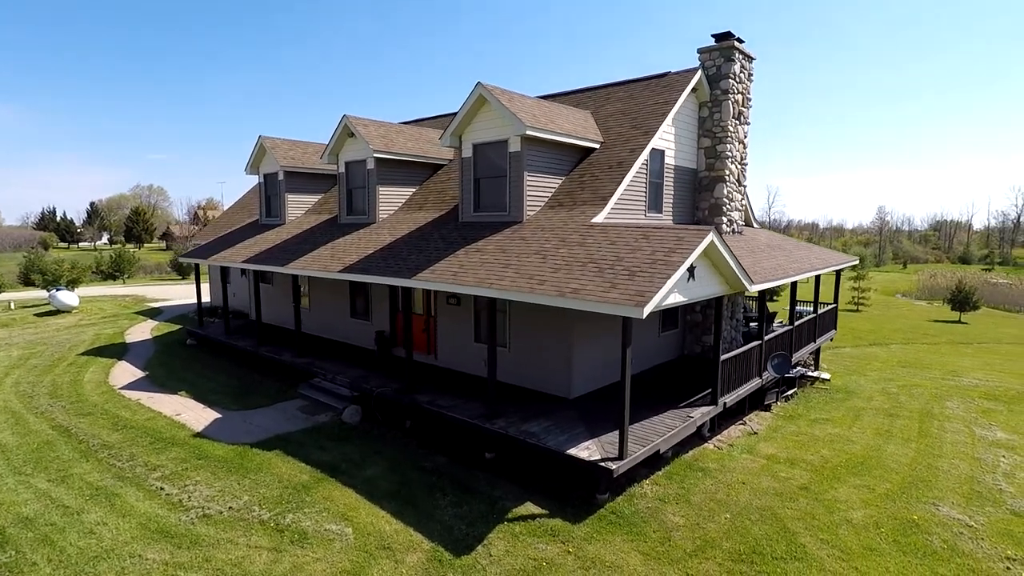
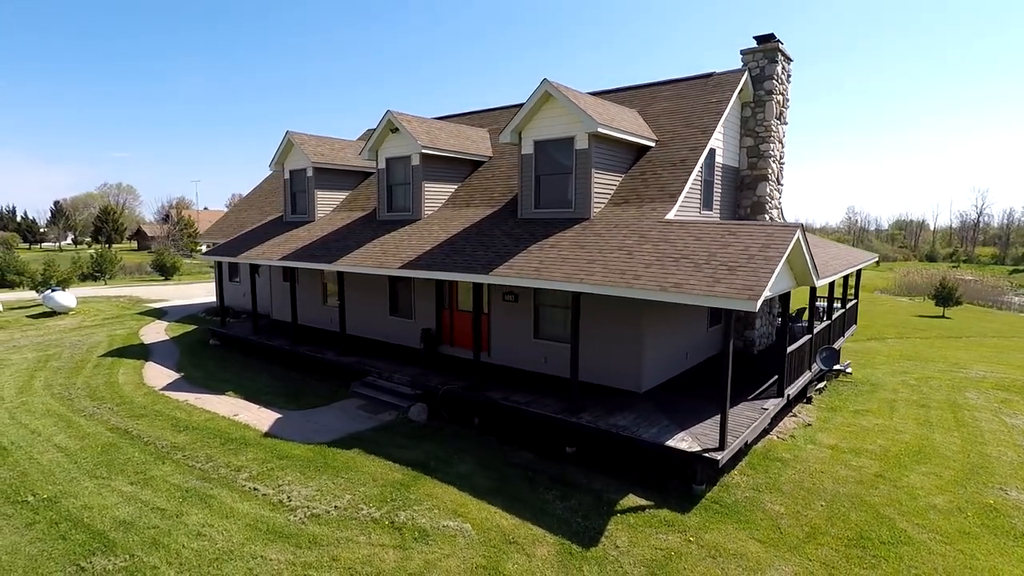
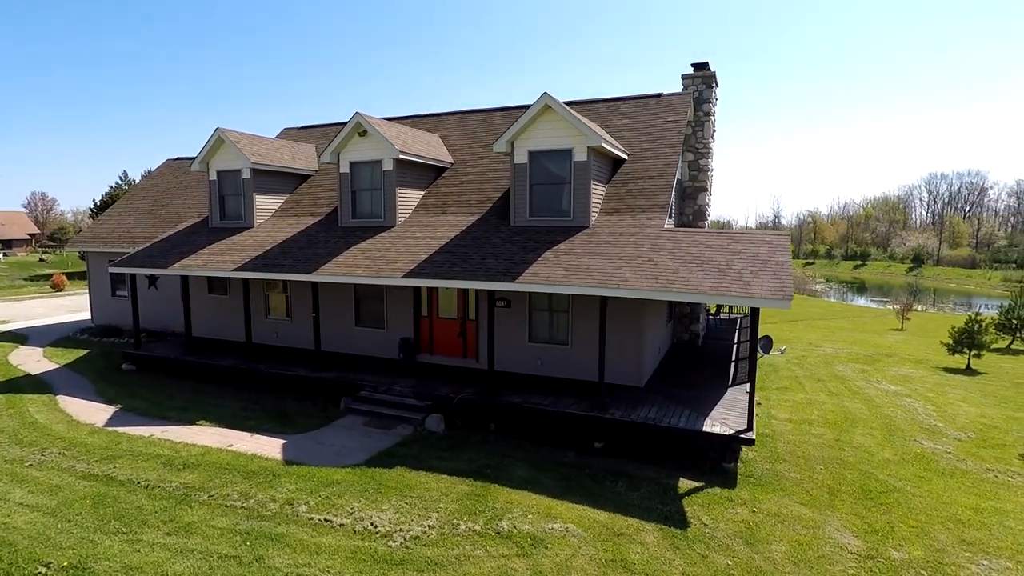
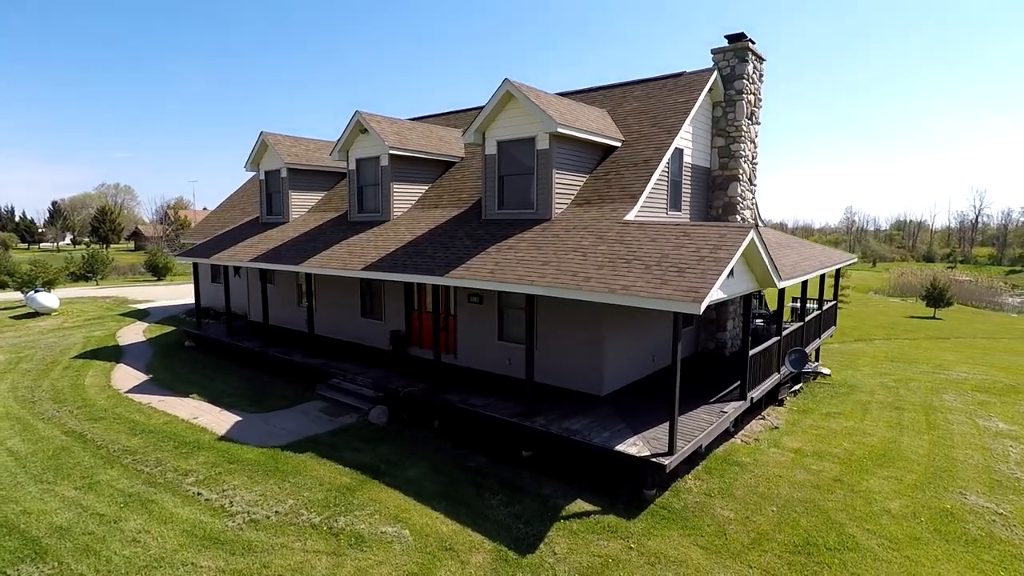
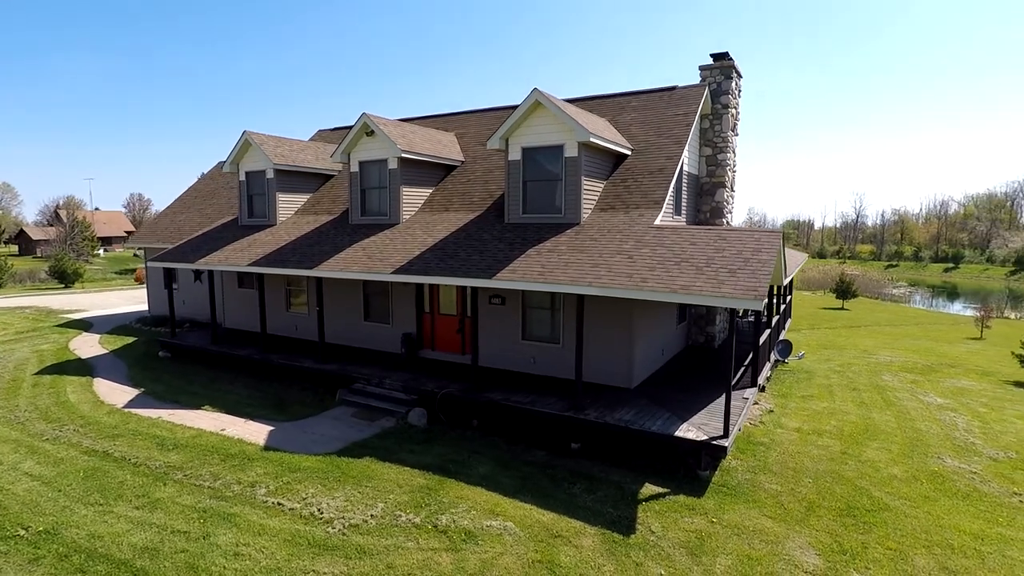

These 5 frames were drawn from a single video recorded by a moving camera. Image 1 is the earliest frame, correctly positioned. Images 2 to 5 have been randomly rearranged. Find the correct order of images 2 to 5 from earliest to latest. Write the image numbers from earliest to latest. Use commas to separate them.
4, 2, 5, 3
